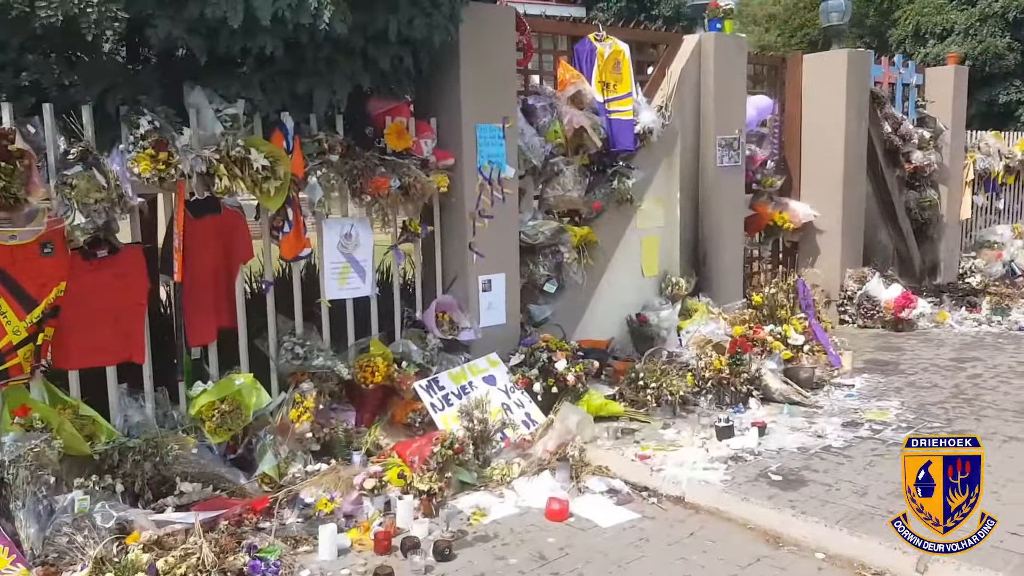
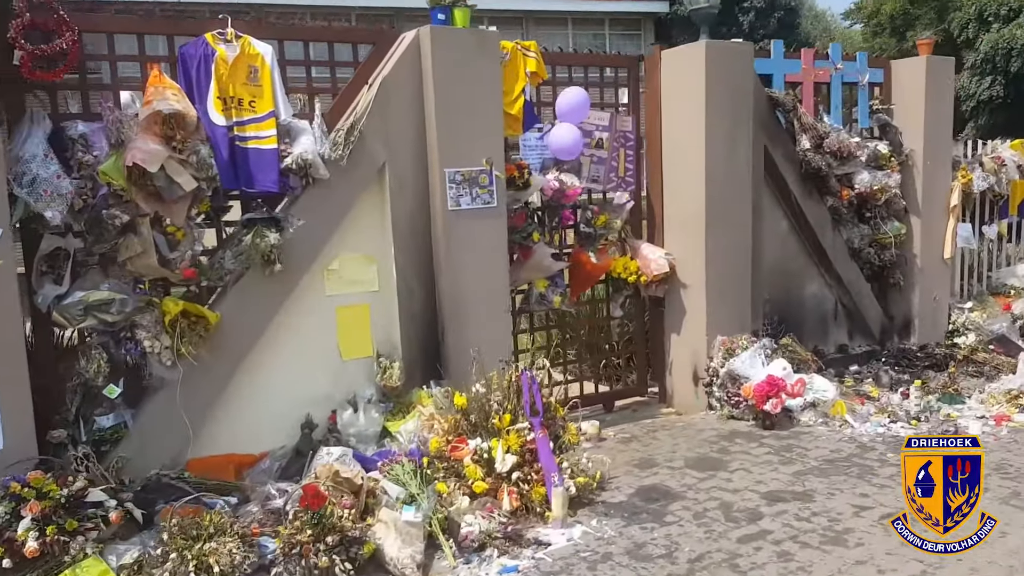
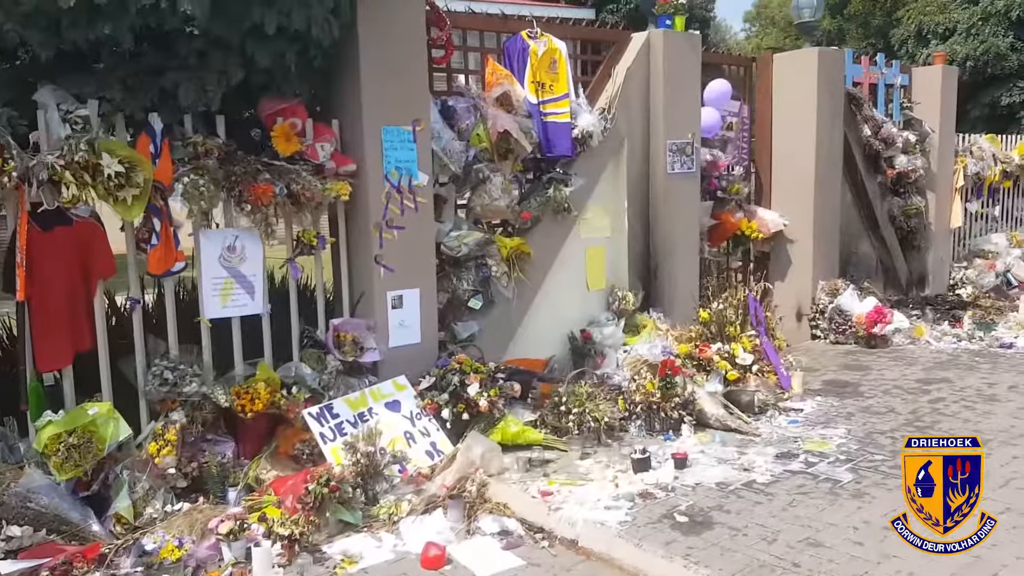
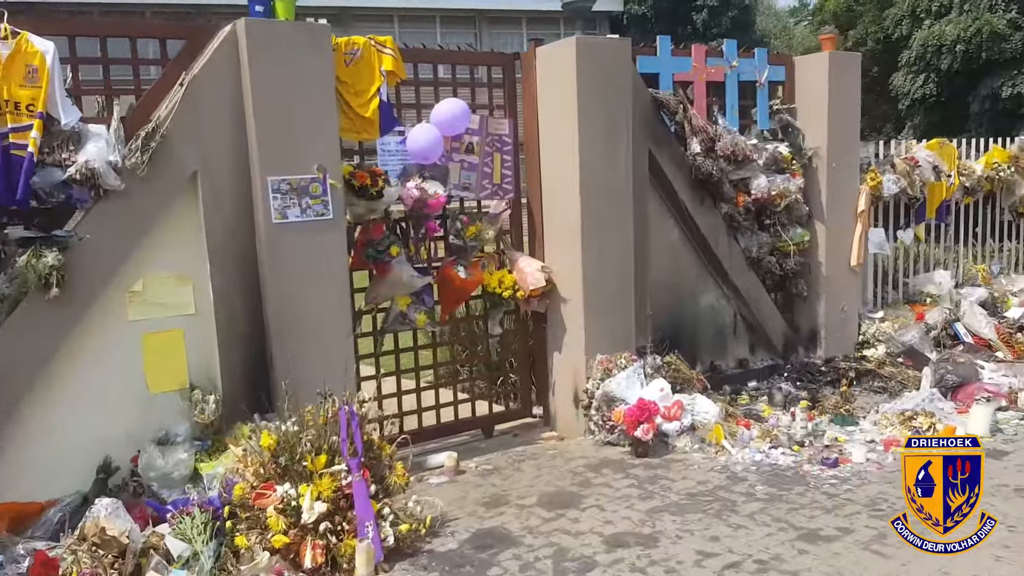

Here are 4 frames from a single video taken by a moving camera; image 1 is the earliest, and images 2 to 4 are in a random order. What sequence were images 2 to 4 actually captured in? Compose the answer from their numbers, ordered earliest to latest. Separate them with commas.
3, 2, 4
